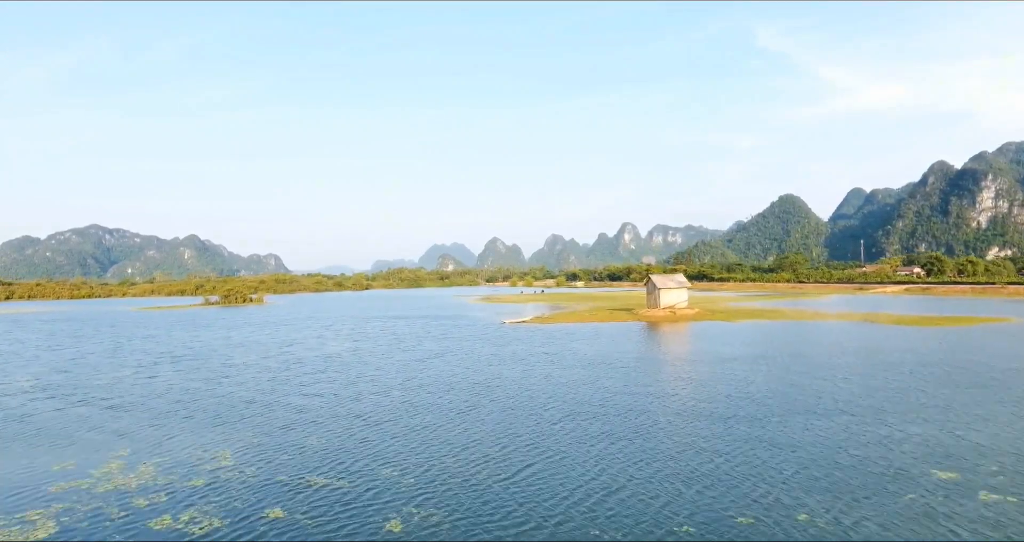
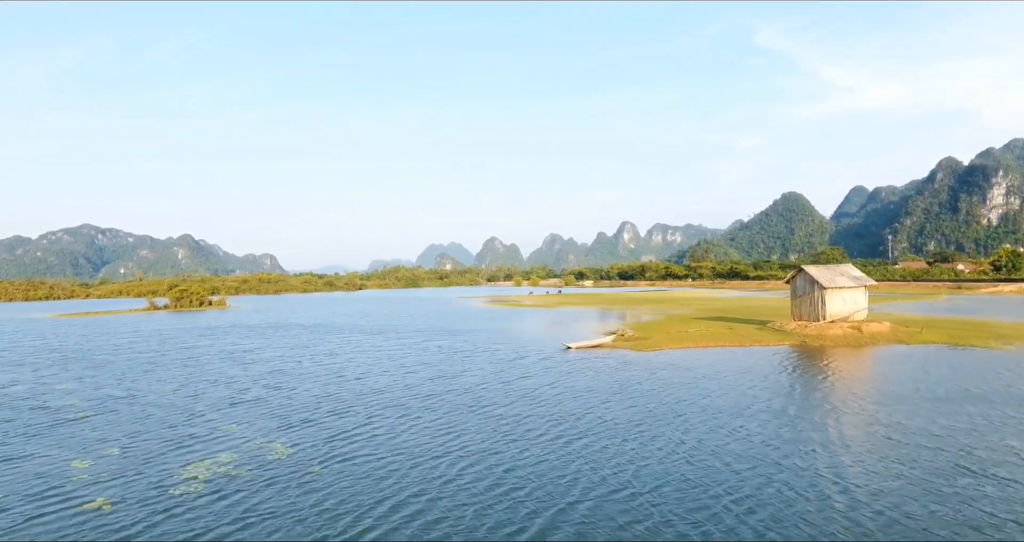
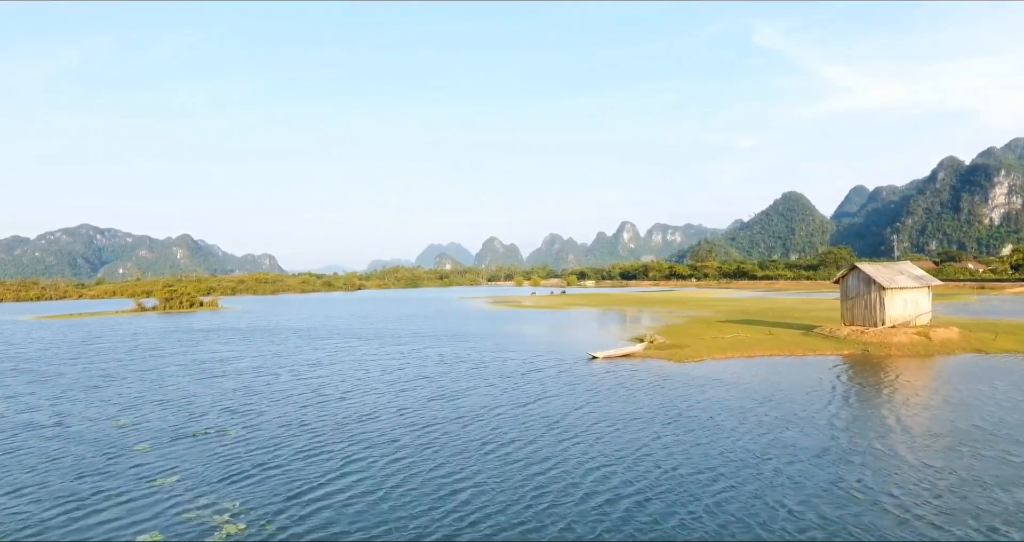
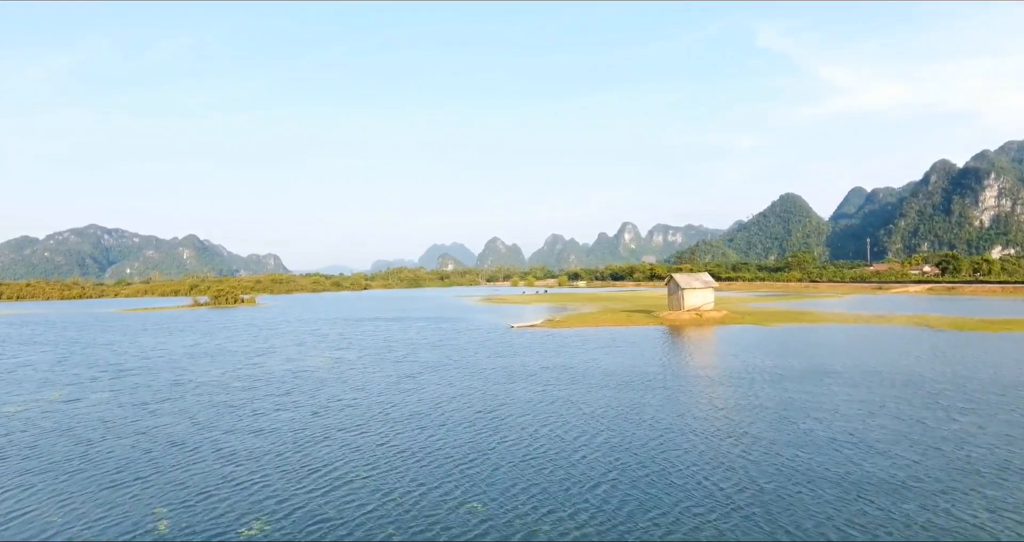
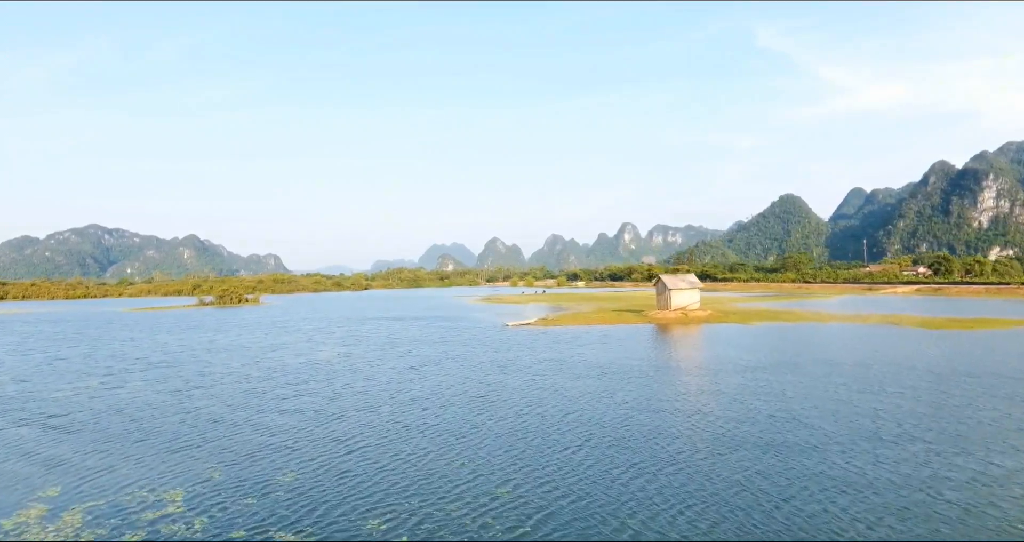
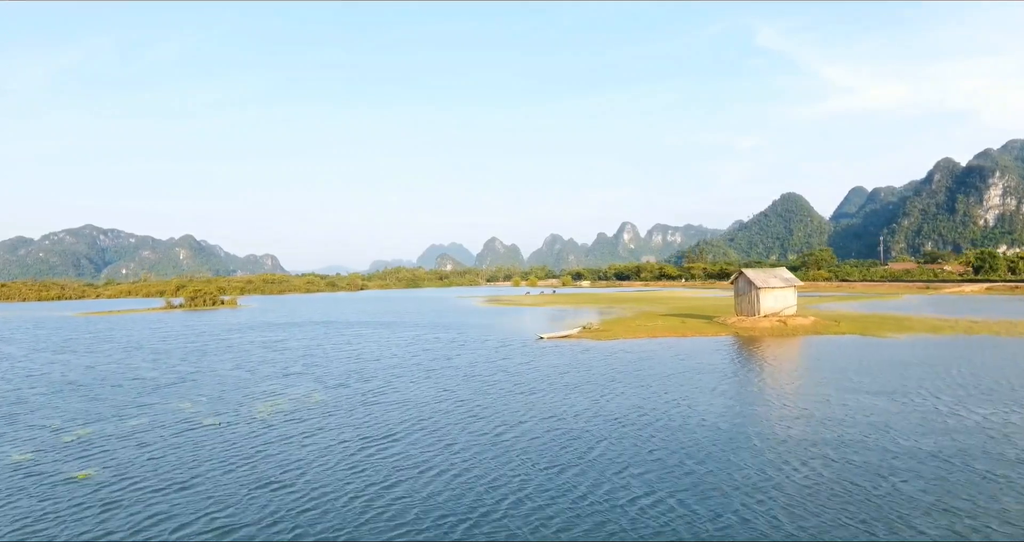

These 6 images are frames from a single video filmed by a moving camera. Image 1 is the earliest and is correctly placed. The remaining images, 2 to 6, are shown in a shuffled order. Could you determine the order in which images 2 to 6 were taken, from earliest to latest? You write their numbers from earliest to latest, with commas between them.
5, 4, 6, 2, 3
